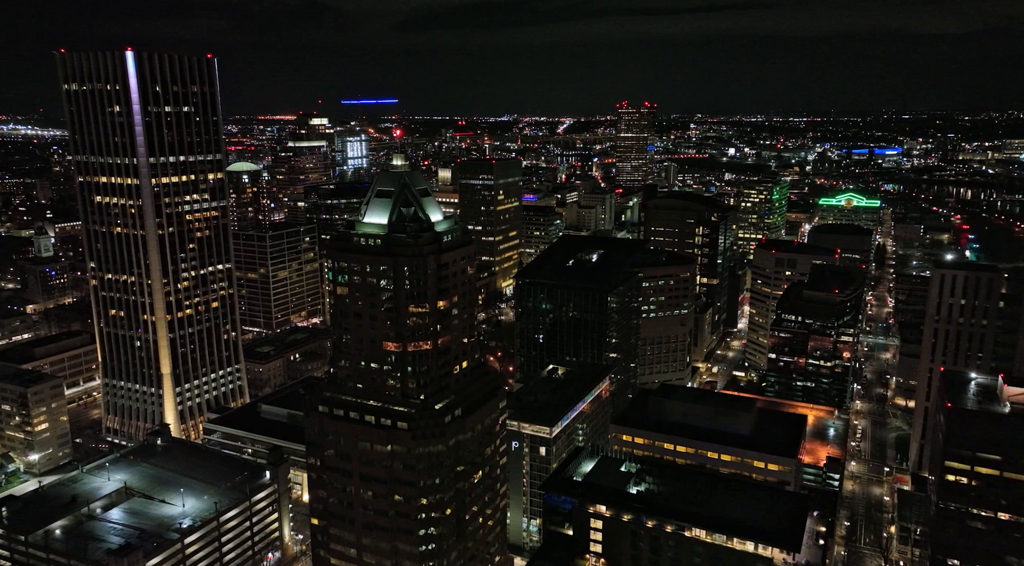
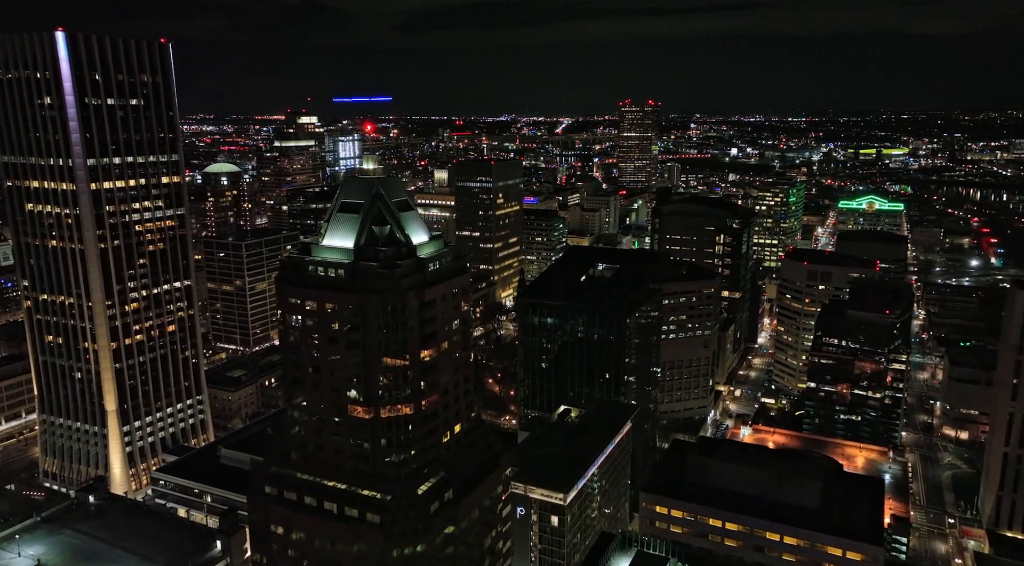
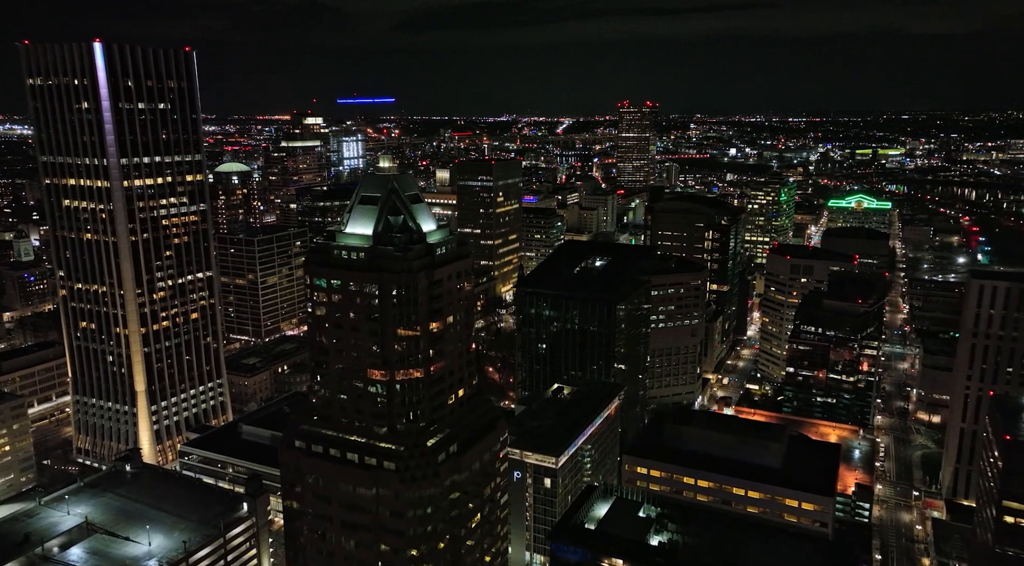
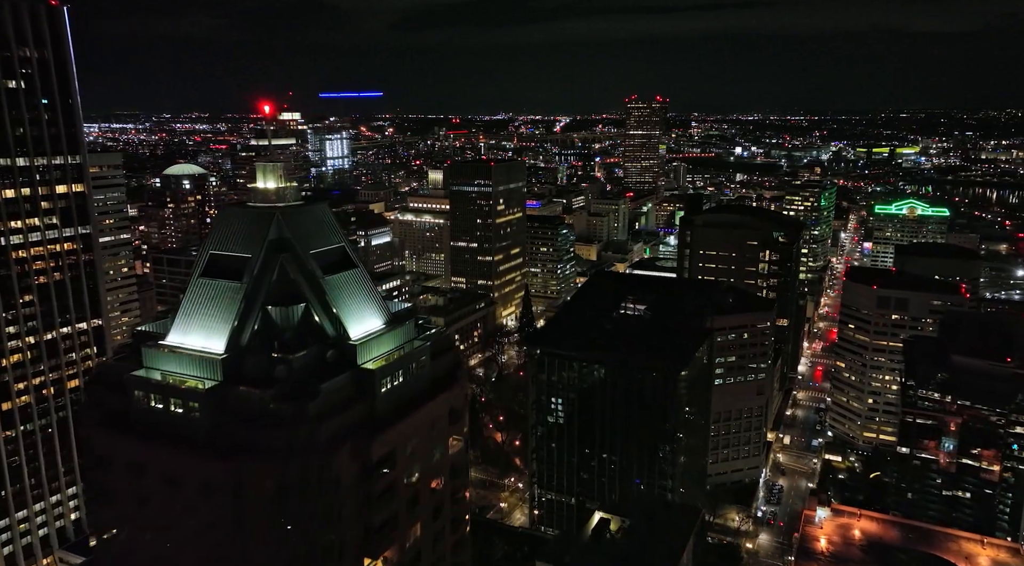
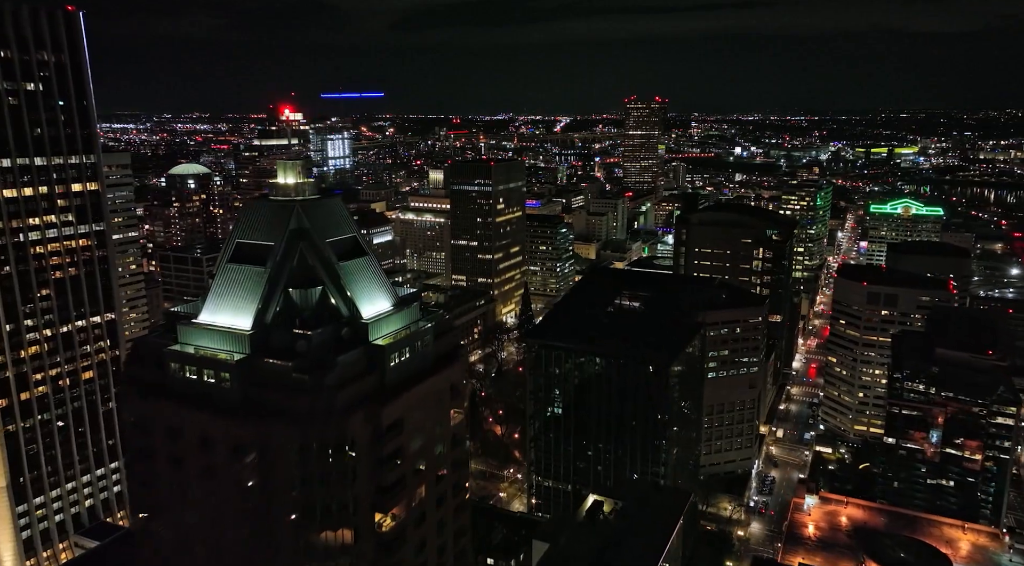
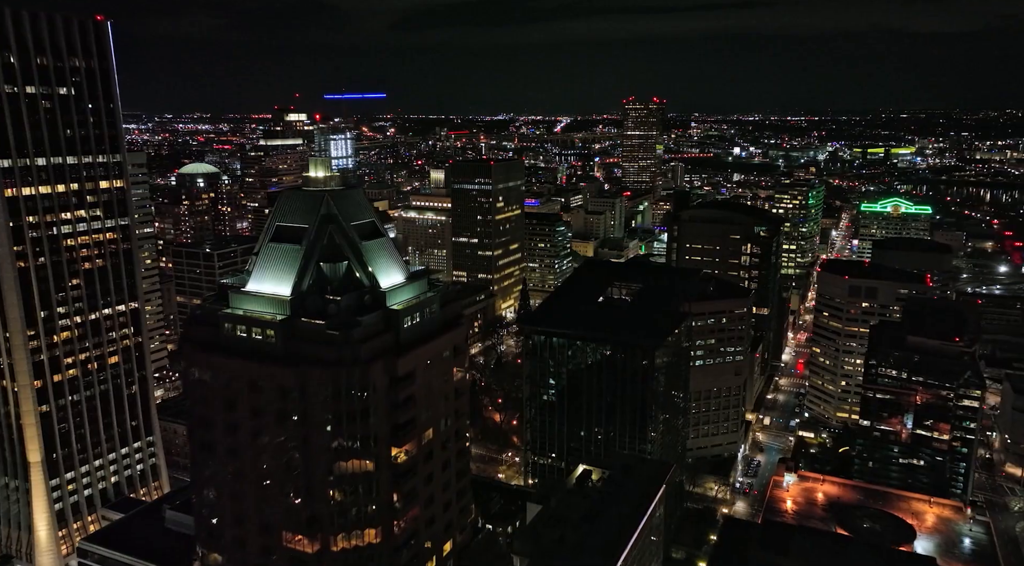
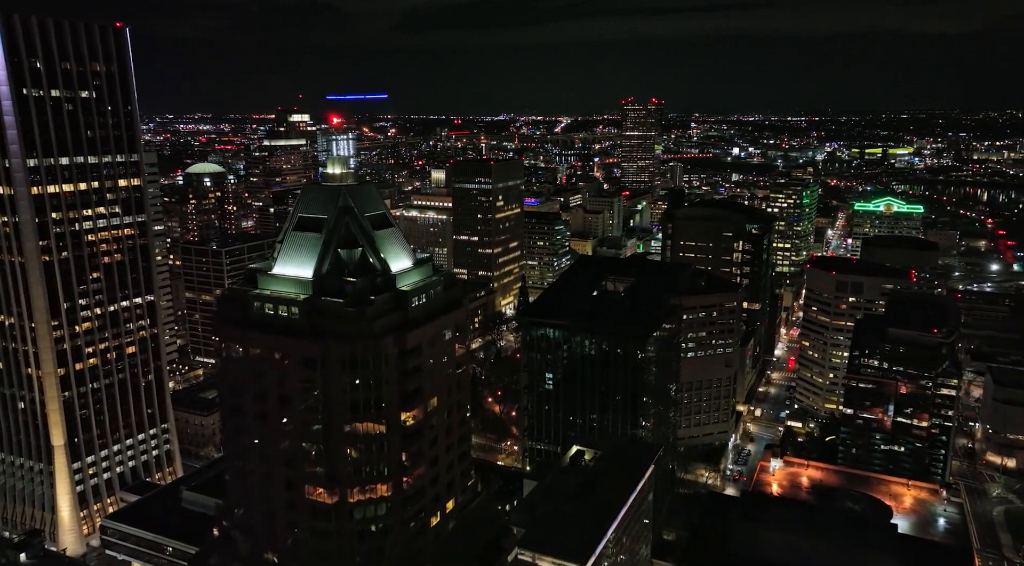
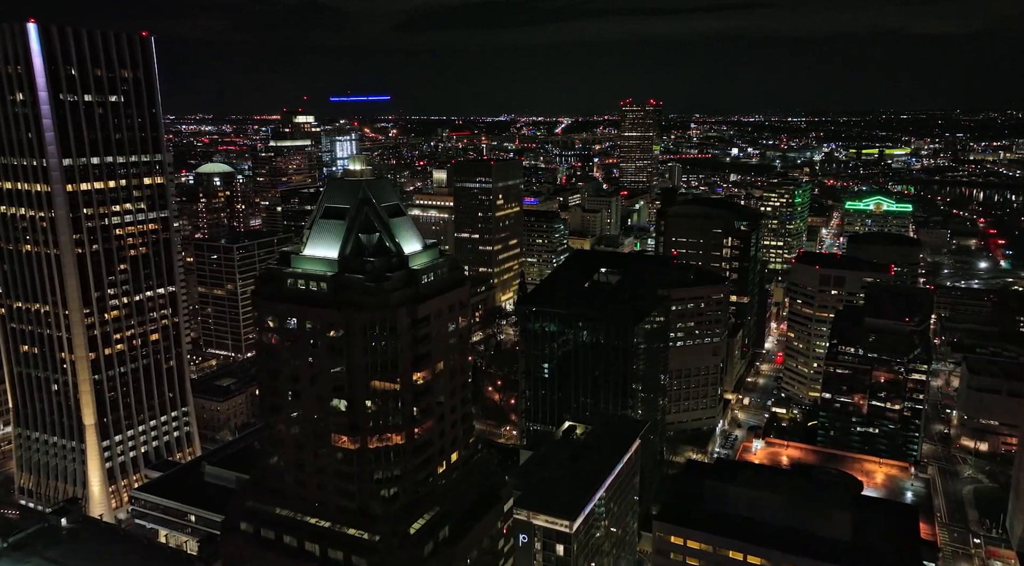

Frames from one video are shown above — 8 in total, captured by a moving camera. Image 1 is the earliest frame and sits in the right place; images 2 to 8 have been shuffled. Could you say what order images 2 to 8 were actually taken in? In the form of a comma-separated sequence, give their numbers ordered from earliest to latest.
3, 2, 8, 7, 6, 5, 4
